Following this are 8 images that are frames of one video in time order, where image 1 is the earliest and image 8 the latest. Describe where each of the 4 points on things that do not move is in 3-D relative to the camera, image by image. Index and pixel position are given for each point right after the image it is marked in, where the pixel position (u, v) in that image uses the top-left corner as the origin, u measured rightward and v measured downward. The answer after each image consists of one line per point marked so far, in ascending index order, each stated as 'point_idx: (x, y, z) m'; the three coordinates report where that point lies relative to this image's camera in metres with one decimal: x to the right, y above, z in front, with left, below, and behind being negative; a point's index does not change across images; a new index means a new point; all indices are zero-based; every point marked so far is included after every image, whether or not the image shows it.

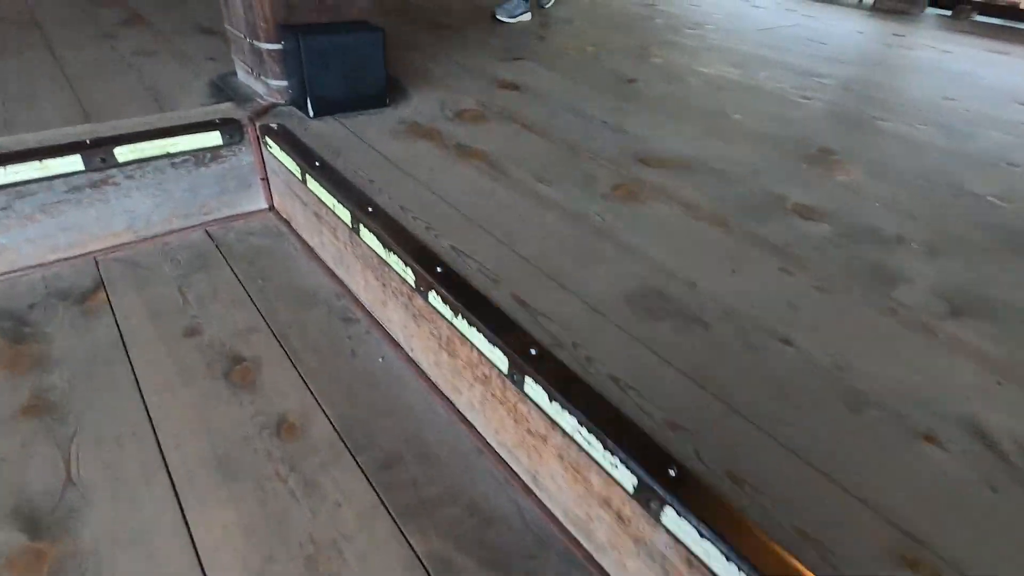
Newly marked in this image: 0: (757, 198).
0: (+0.6, +0.2, +1.3) m
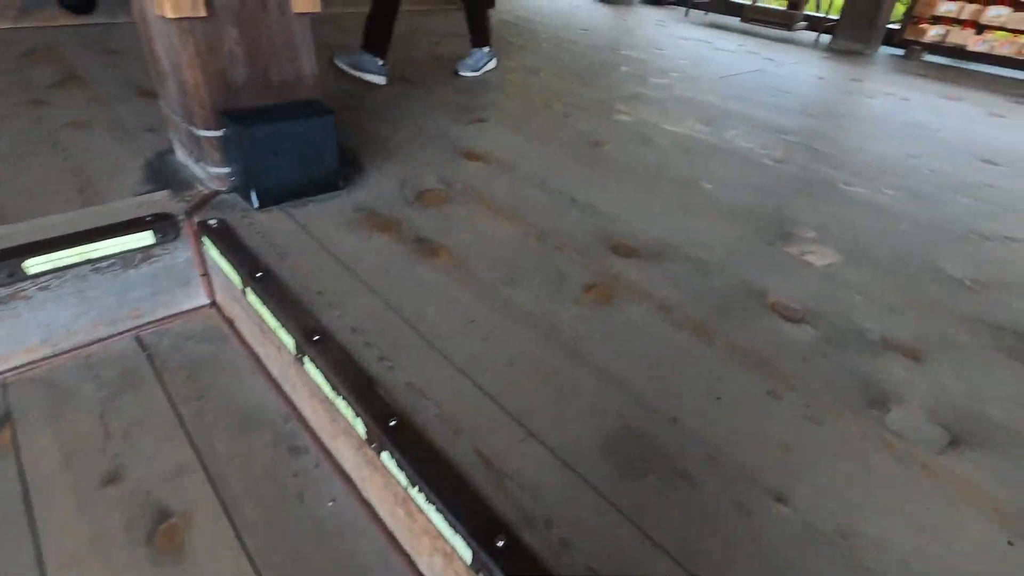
0: (+0.5, 0.0, +1.2) m
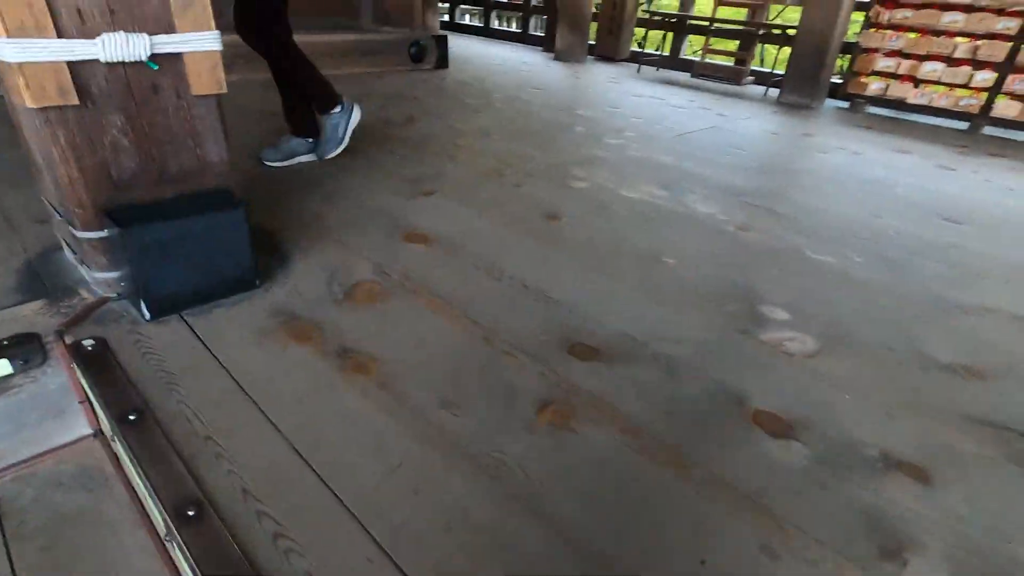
0: (+0.4, -0.2, +1.1) m
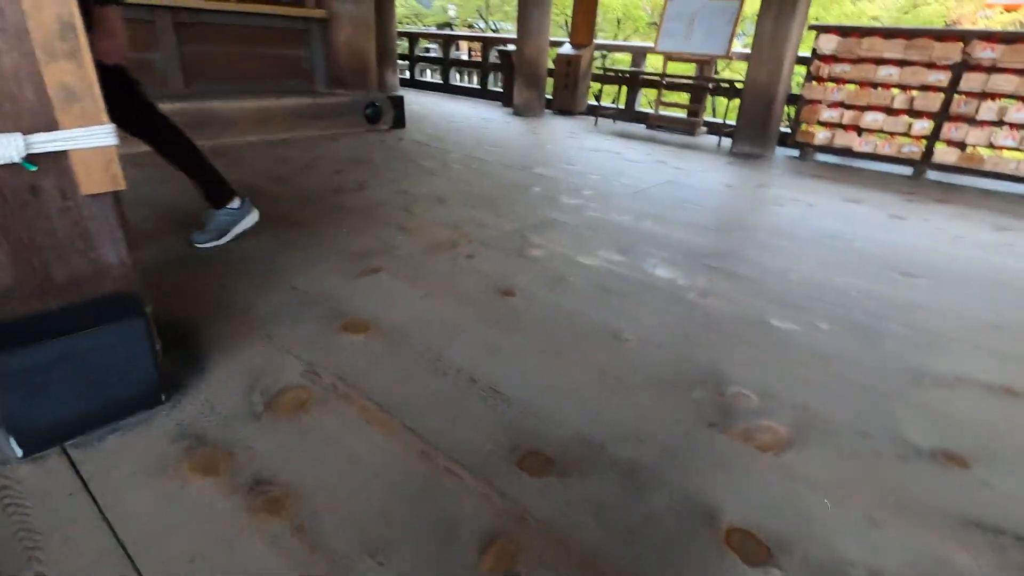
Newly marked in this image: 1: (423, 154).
0: (+0.3, -0.4, +0.9) m
1: (-0.6, +0.9, +3.7) m
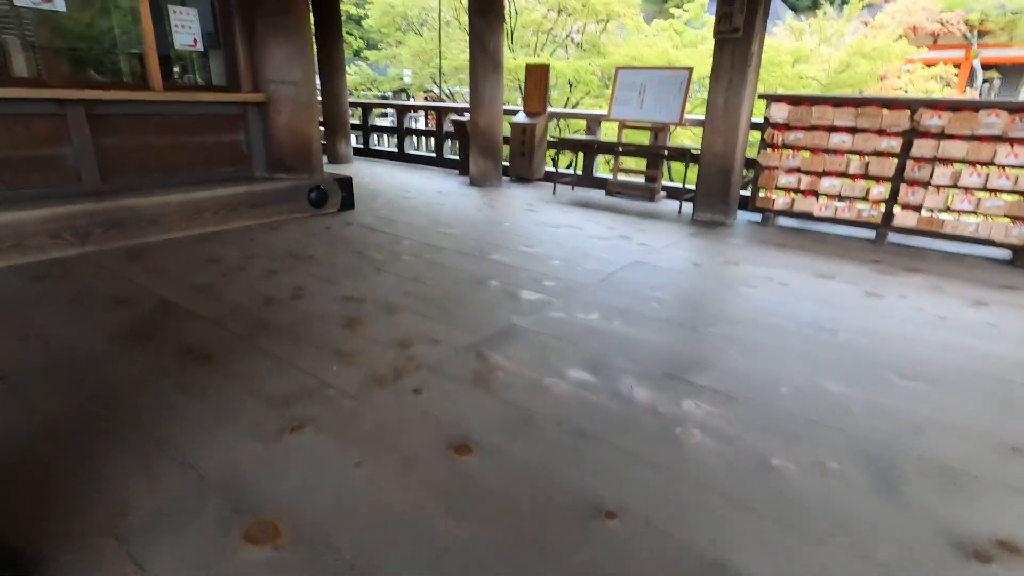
0: (+0.2, -0.7, +0.6) m
1: (-0.9, +0.3, +3.4) m
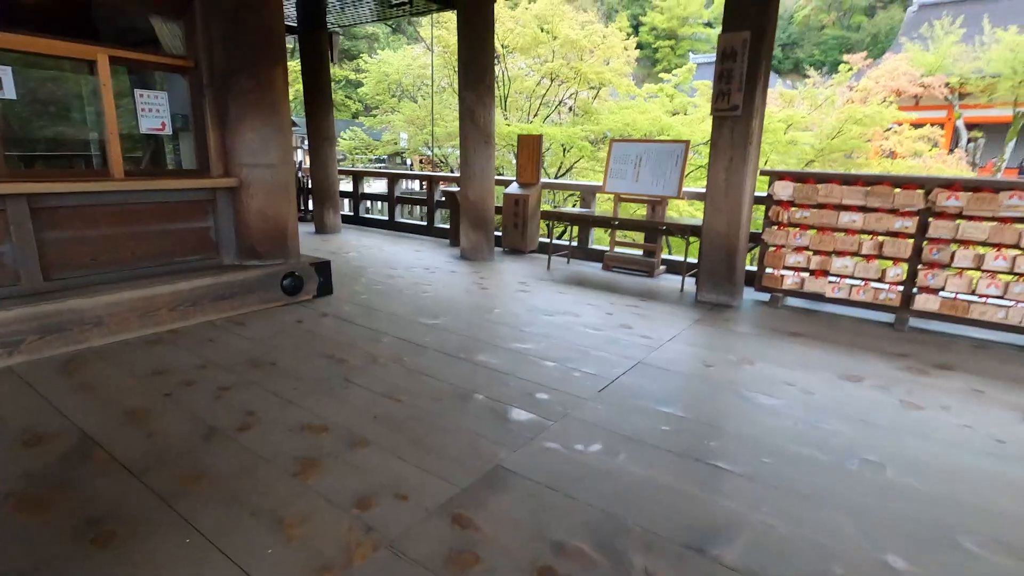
0: (+0.2, -1.1, +0.2) m
1: (-1.0, -0.3, +3.1) m
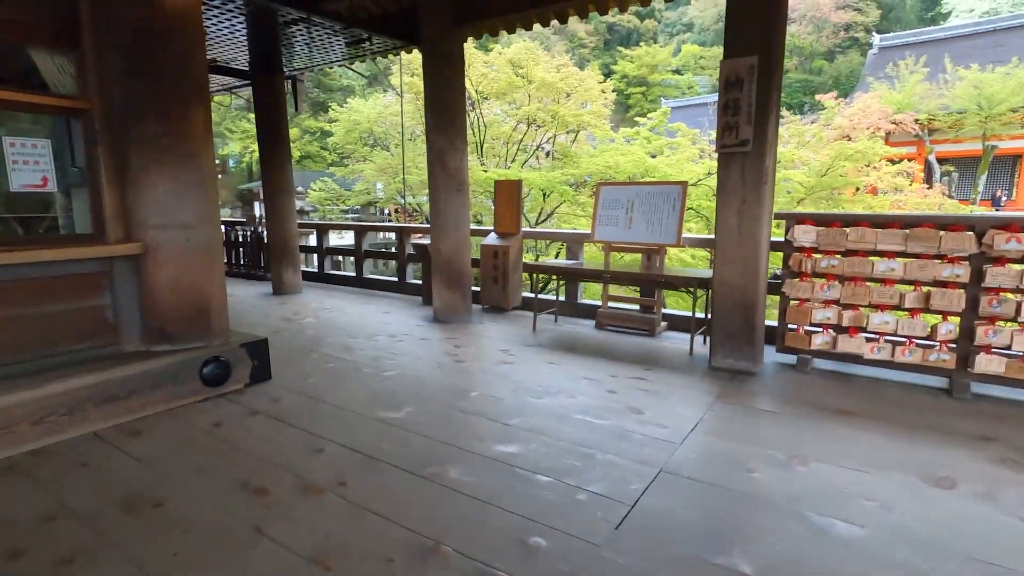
0: (+0.2, -1.2, -0.6) m
1: (-1.0, -0.7, +2.3) m
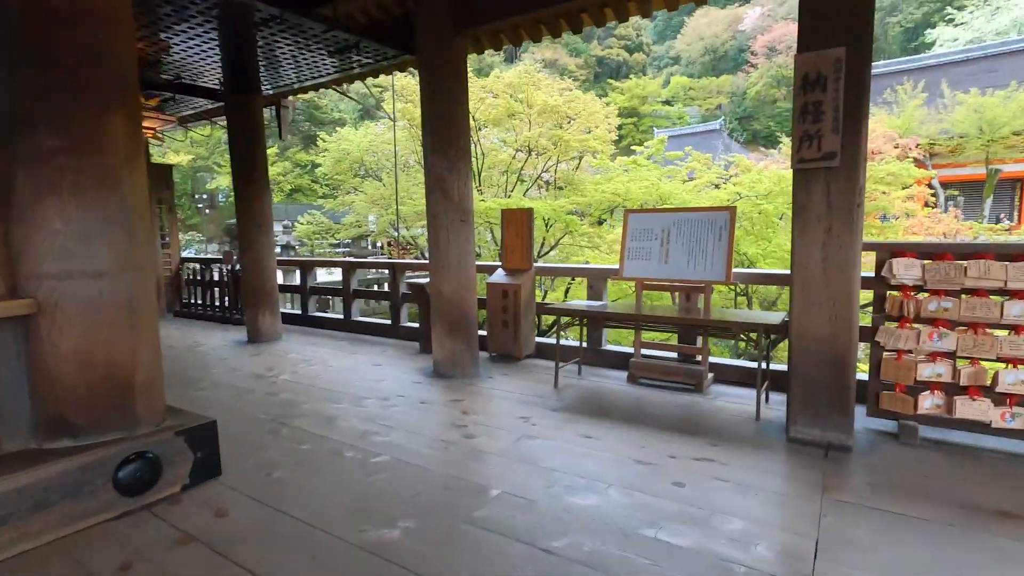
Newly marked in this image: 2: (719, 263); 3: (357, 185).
0: (+0.4, -1.2, -1.4) m
1: (-0.9, -1.0, +1.5) m
2: (+1.4, +0.2, +3.7) m
3: (-3.0, +2.0, +10.3) m
